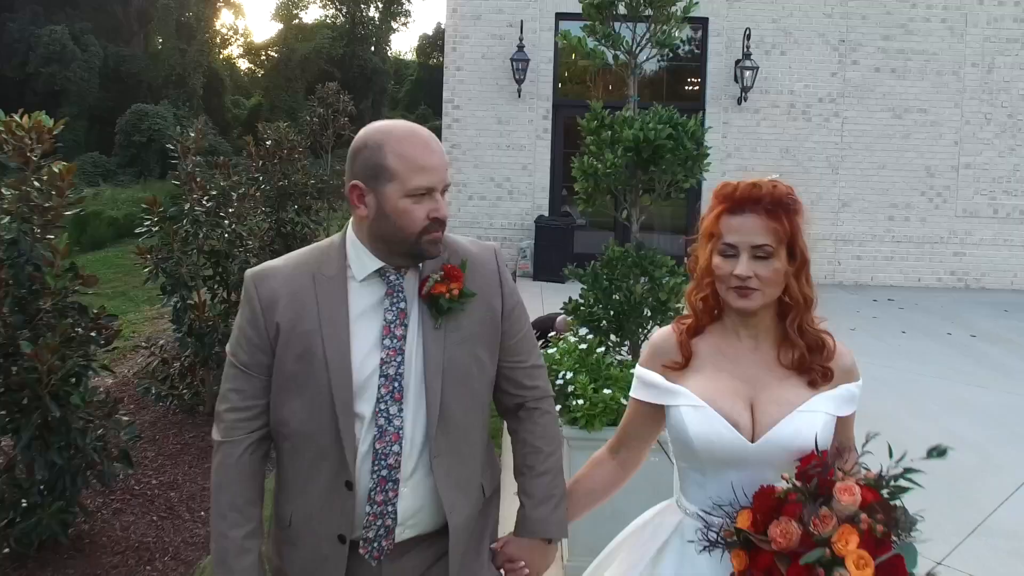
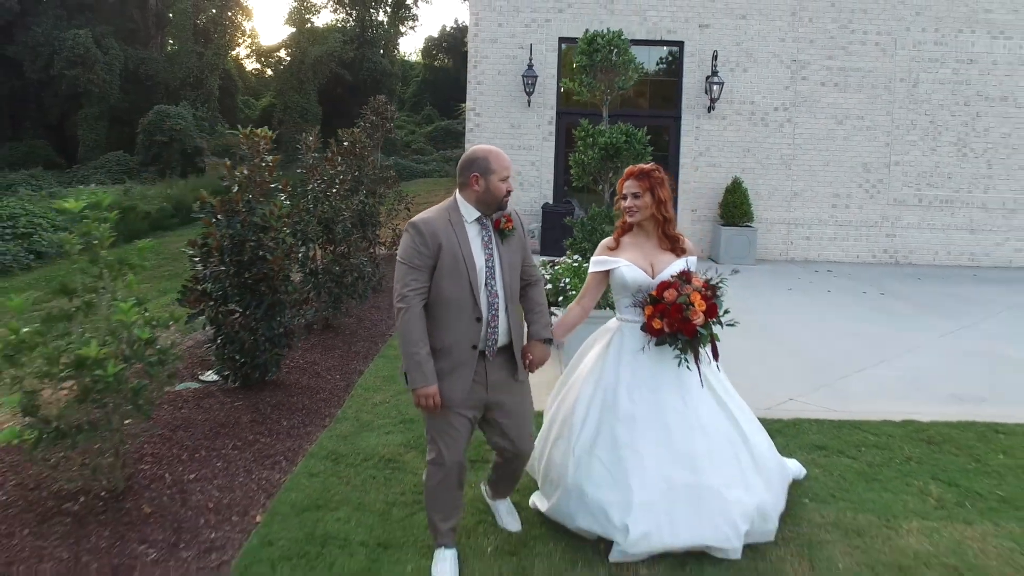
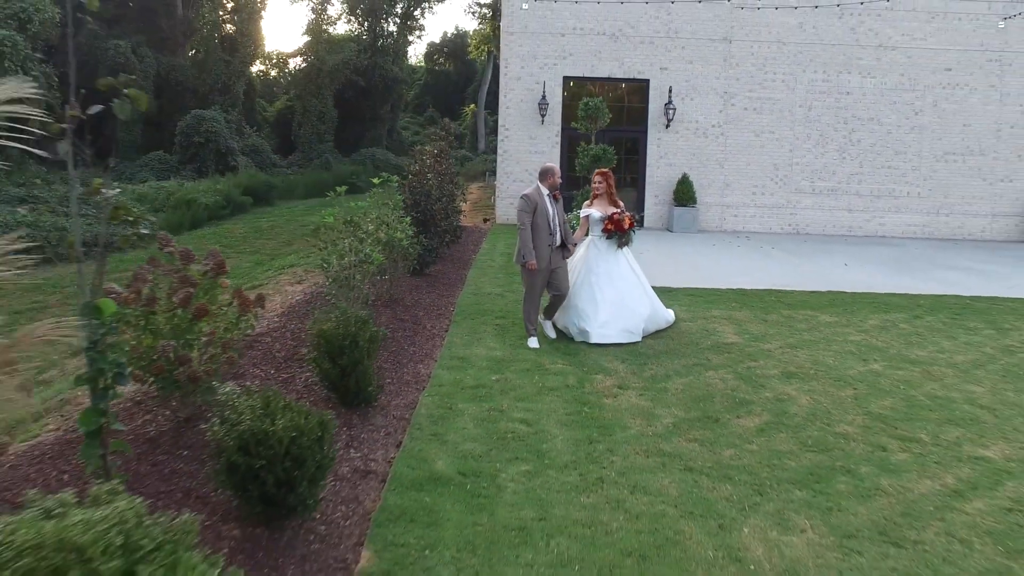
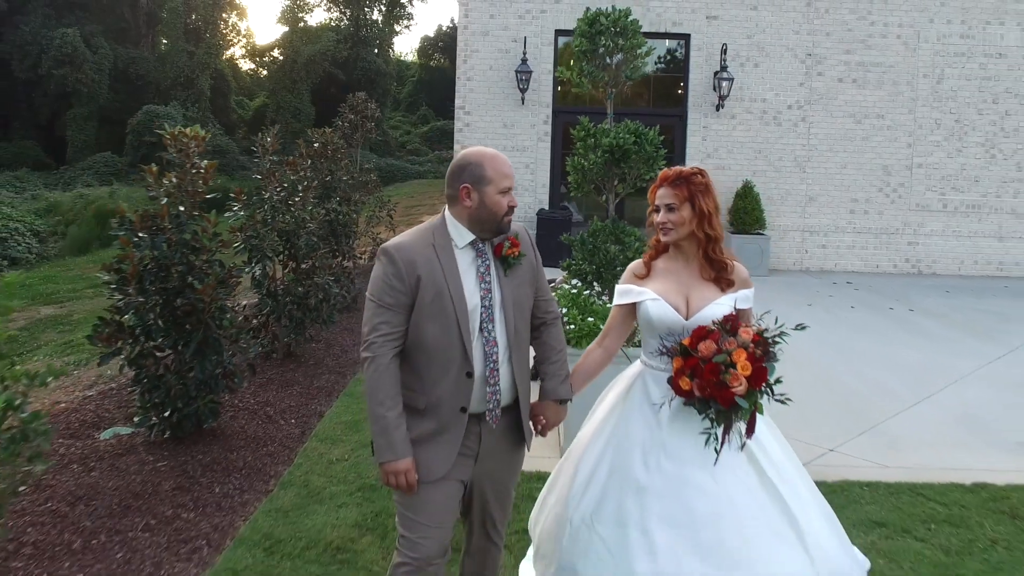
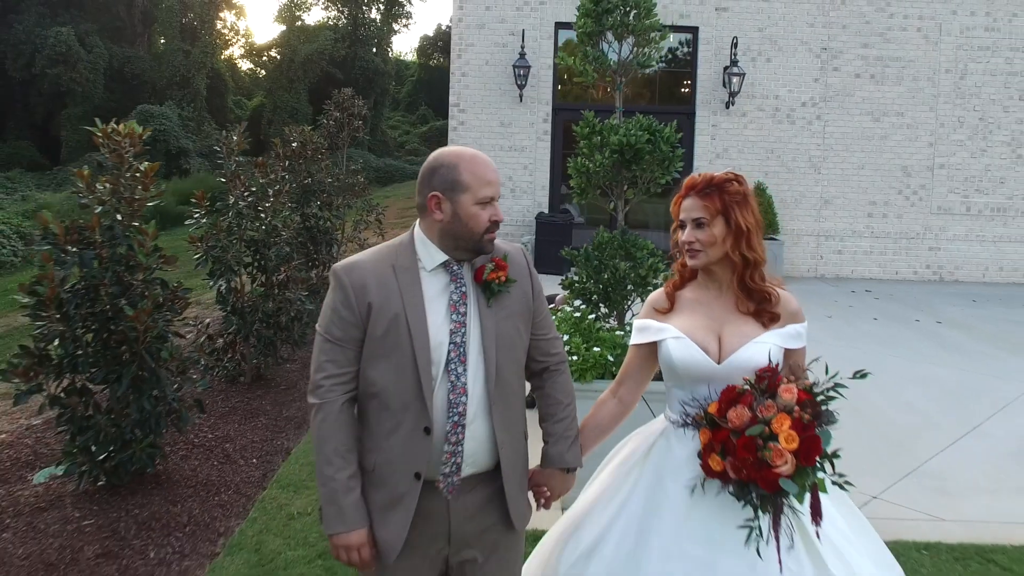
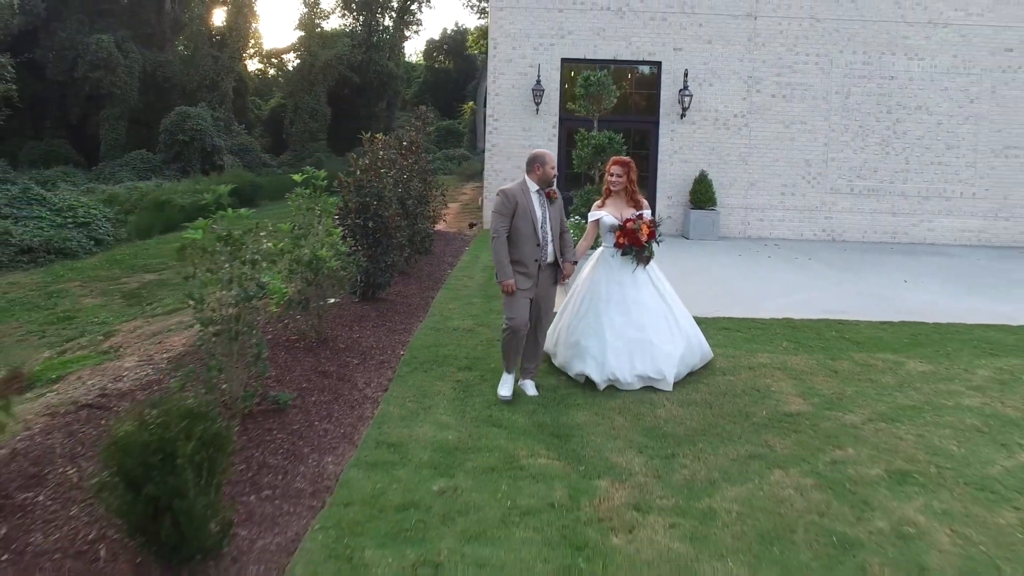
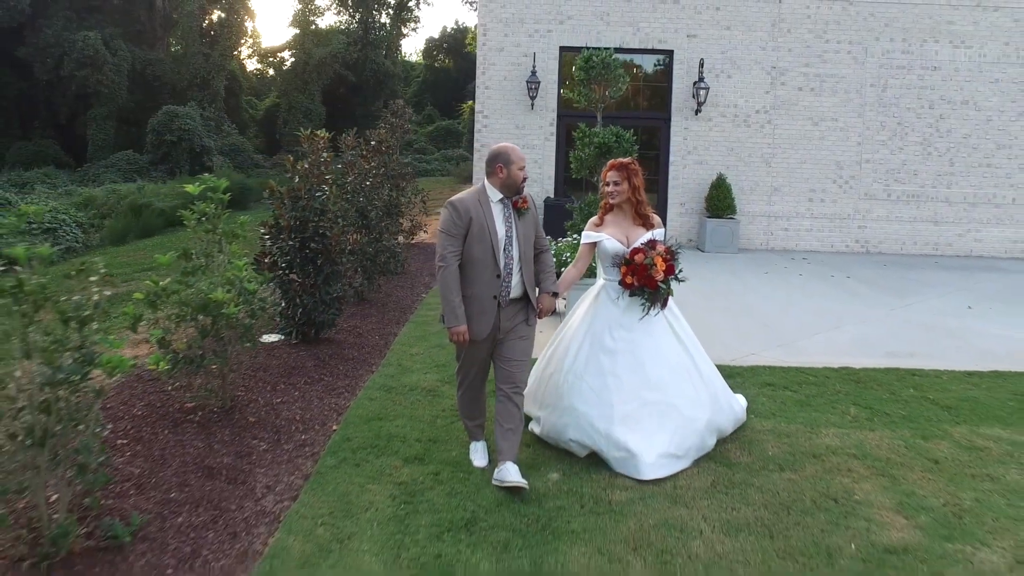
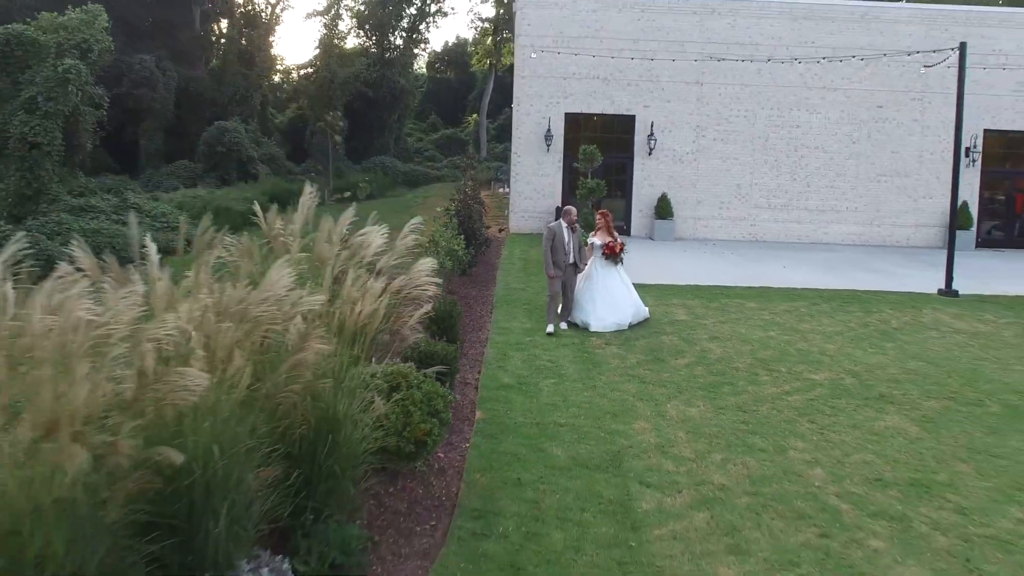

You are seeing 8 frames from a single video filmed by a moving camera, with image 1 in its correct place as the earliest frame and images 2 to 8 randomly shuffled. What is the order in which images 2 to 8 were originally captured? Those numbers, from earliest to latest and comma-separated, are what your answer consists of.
5, 4, 2, 7, 6, 3, 8
